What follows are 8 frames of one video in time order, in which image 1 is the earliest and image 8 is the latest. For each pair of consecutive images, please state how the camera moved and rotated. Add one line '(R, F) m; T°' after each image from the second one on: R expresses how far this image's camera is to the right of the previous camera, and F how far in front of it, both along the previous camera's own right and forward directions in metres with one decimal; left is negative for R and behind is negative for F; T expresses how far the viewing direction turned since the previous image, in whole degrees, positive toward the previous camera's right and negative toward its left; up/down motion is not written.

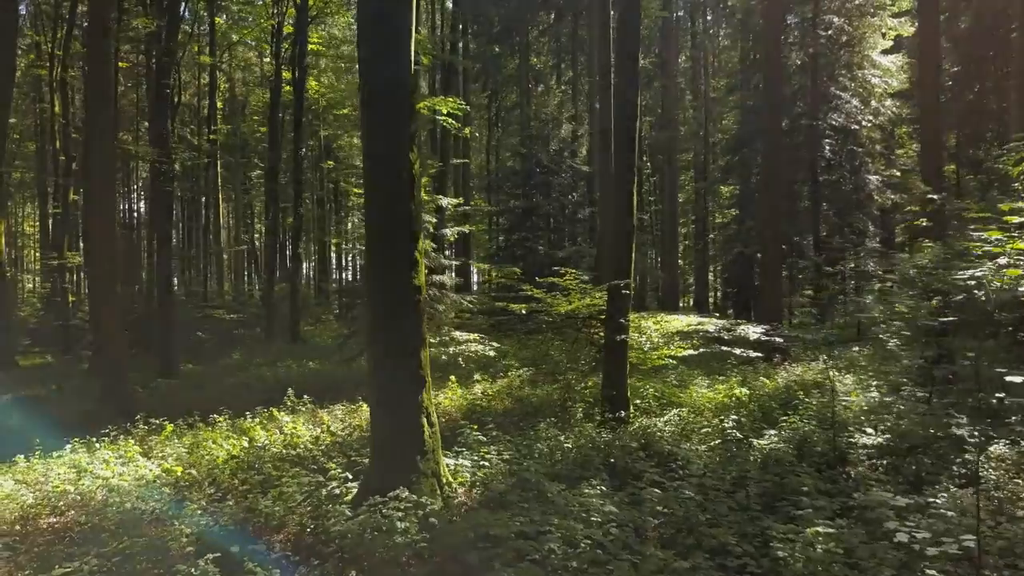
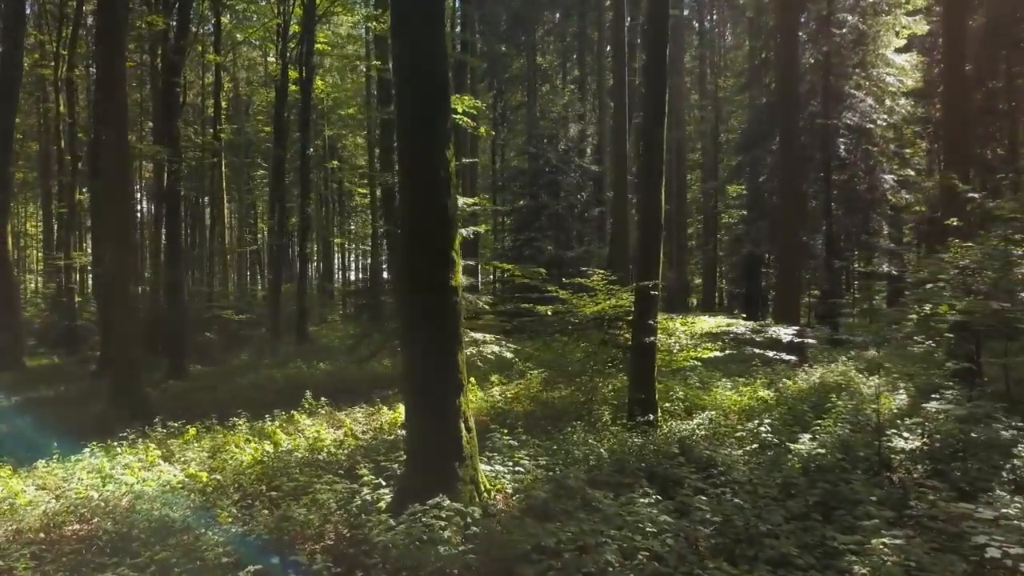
(-0.3, +0.2) m; 0°
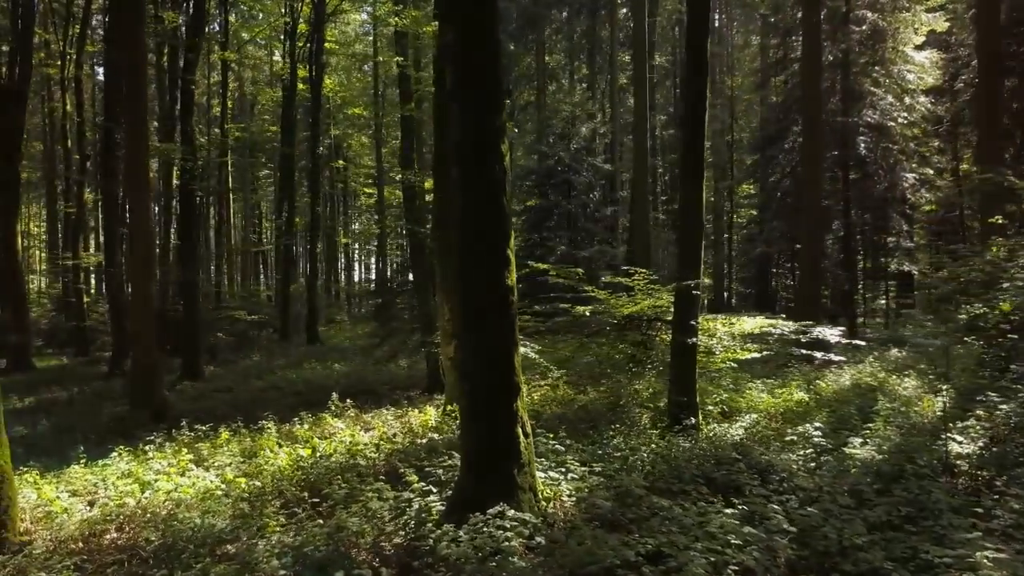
(-0.5, +0.2) m; 0°
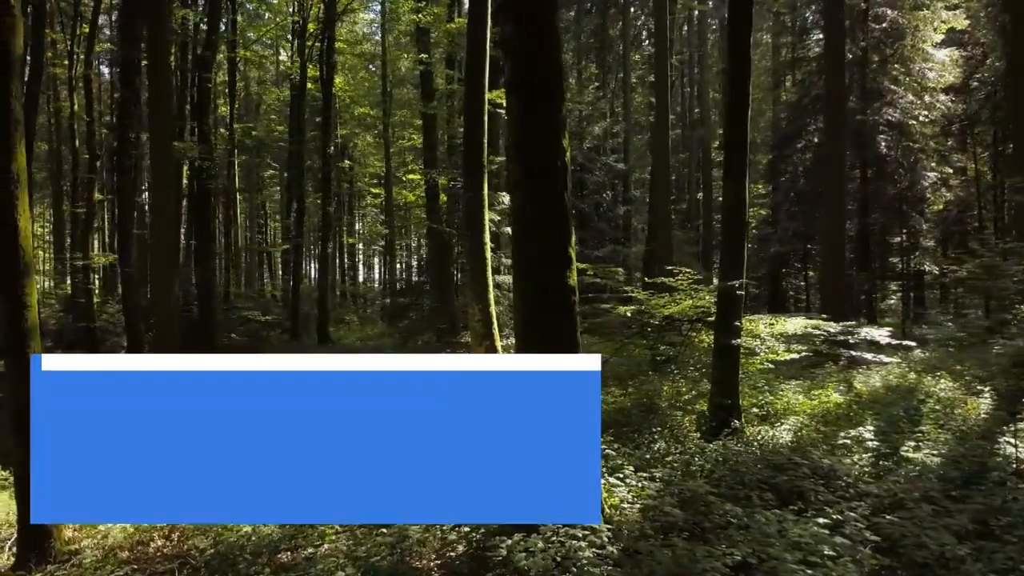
(-0.5, +0.2) m; 0°
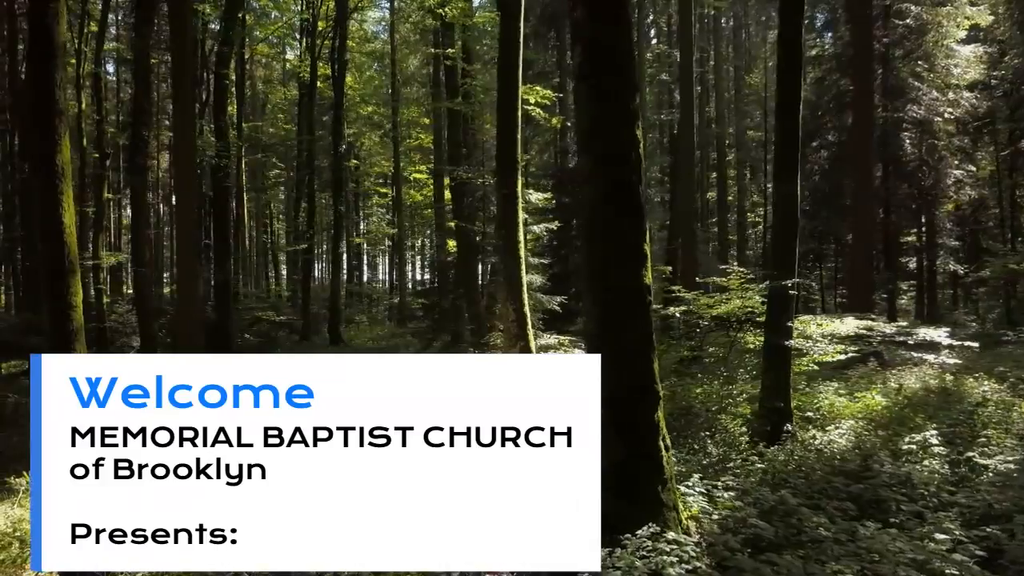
(-0.5, +0.3) m; 0°
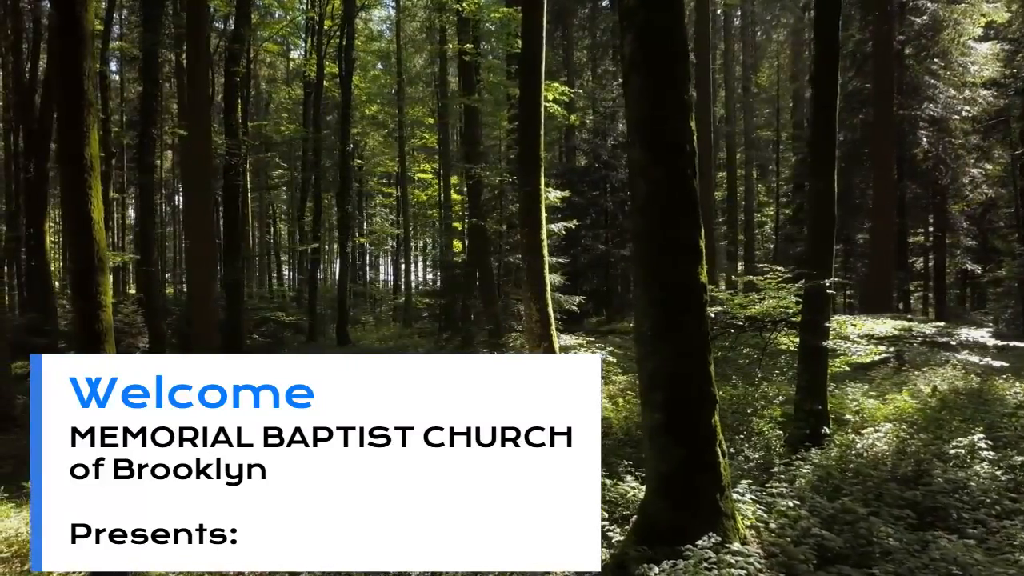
(-0.4, +0.2) m; 0°
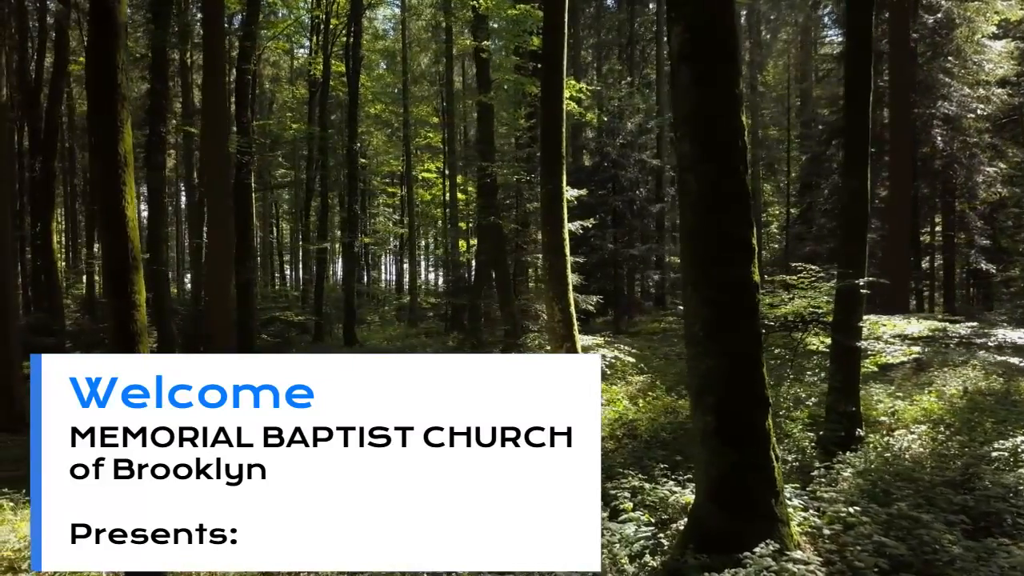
(-0.3, +0.1) m; 0°
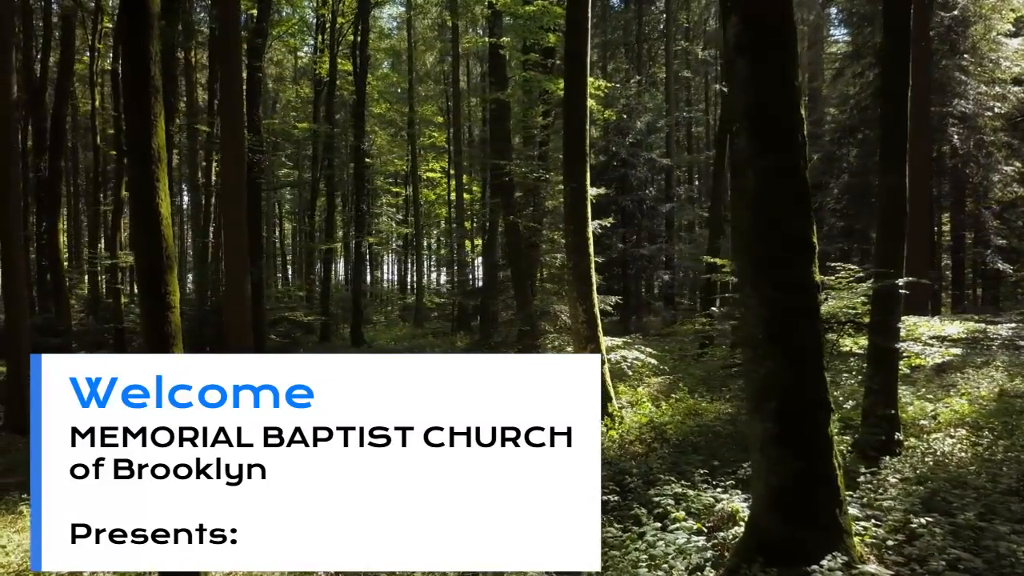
(-0.3, +0.2) m; 0°
